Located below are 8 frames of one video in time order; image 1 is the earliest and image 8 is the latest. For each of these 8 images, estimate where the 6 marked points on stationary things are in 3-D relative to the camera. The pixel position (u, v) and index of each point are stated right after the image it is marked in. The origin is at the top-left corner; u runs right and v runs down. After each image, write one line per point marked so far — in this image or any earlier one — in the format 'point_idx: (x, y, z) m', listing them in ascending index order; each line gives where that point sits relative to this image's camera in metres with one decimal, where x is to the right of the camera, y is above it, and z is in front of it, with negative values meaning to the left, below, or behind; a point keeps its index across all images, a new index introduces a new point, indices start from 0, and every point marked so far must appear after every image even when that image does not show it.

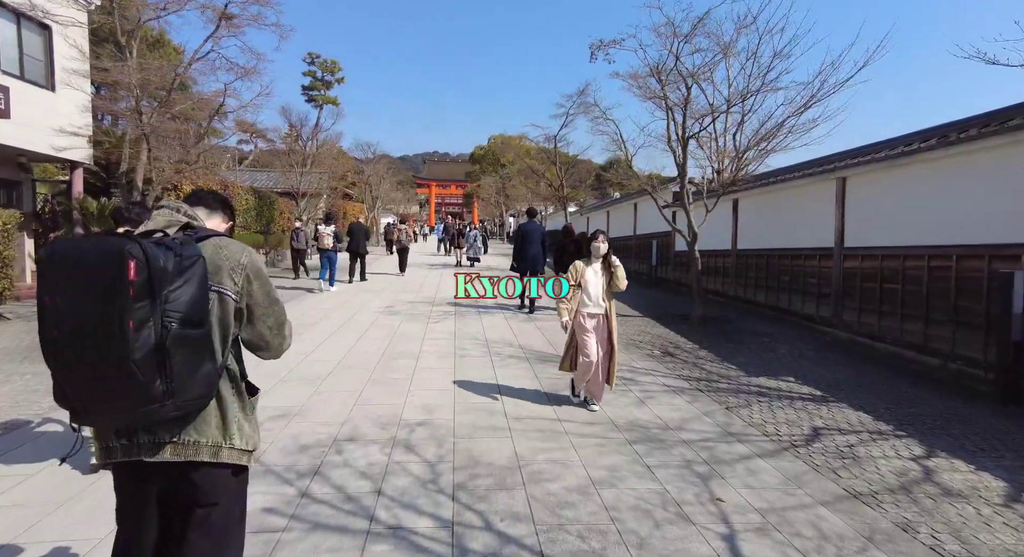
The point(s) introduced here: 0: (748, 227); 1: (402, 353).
0: (+4.4, +0.9, +9.9) m
1: (-1.3, -0.9, +6.3) m
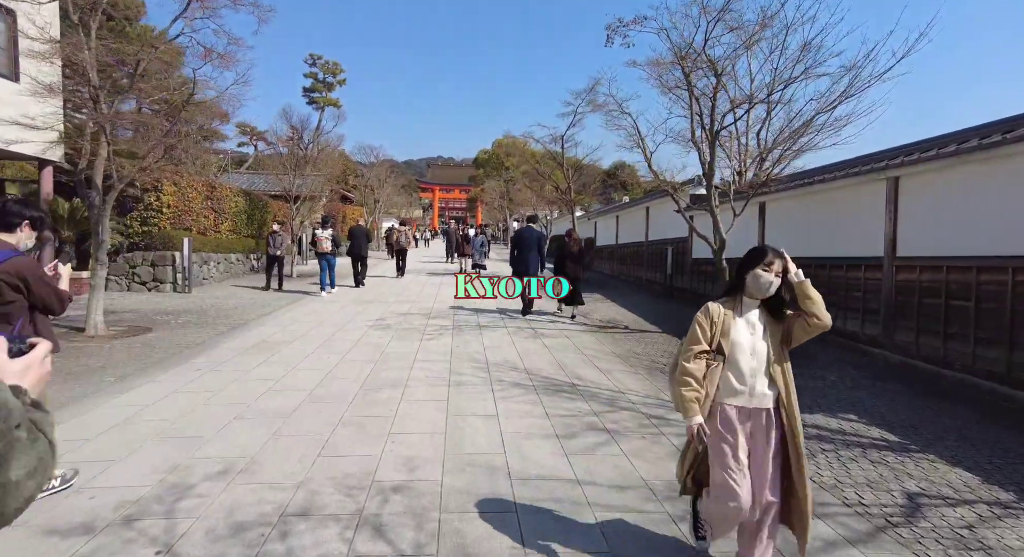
0: (+4.5, +0.7, +9.0) m
1: (-1.2, -1.0, +5.4) m
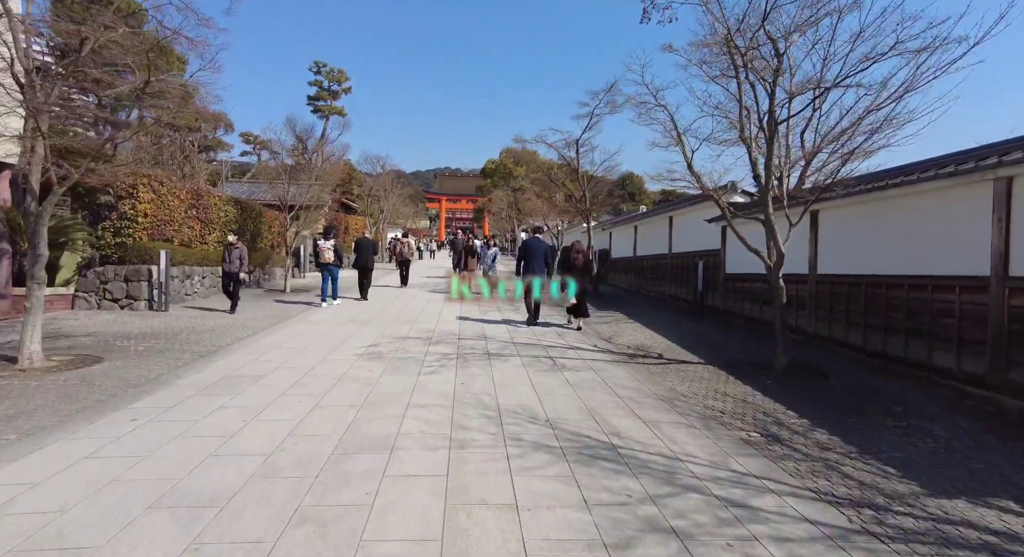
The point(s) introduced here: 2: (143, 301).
0: (+4.7, +0.5, +7.7) m
1: (-1.1, -1.2, +4.2) m
2: (-7.2, -0.5, +10.6) m
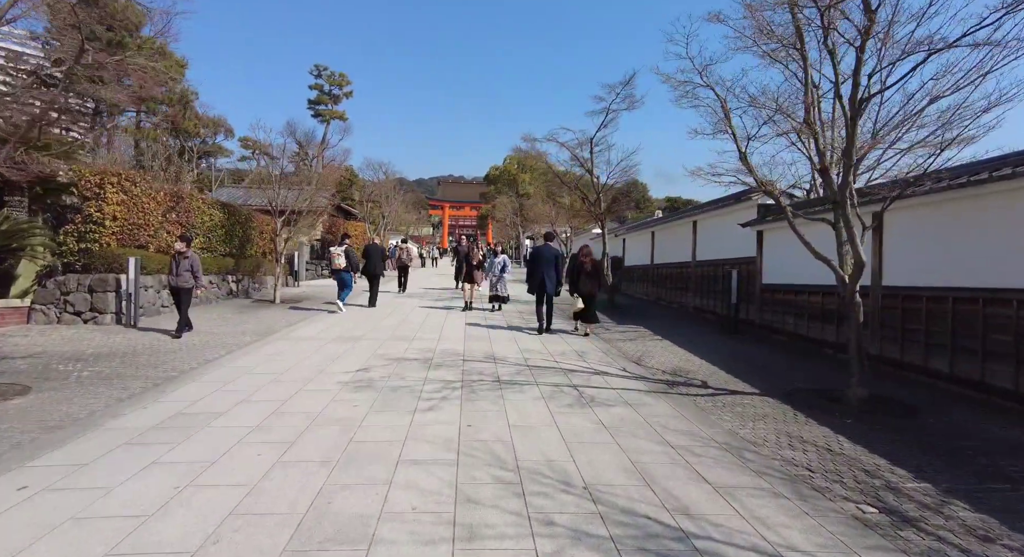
0: (+4.9, +0.3, +6.5) m
1: (-0.9, -1.3, +3.0) m
2: (-7.0, -0.6, +9.4) m
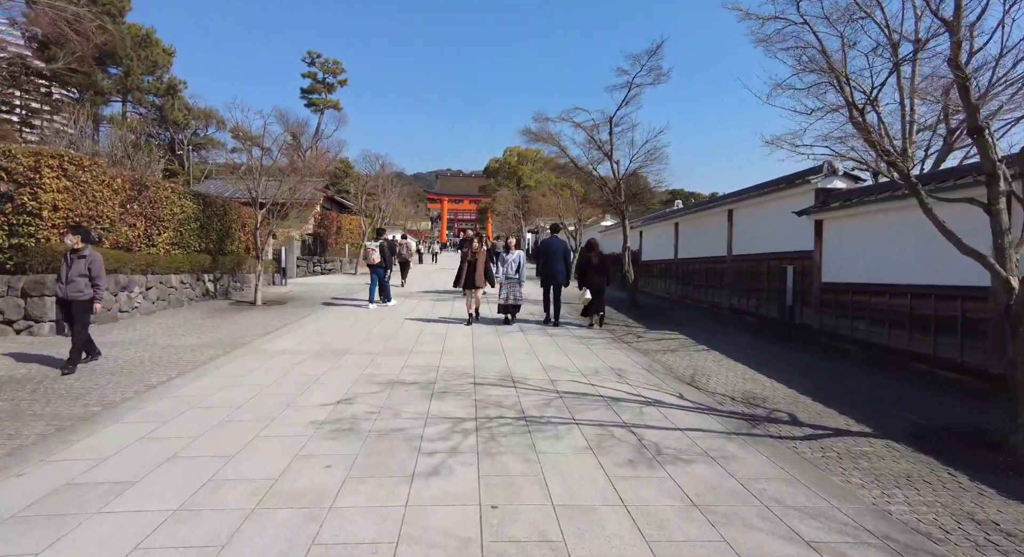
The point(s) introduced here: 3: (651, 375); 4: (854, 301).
0: (+5.1, +0.3, +5.0) m
1: (-0.7, -1.4, +1.4) m
2: (-6.8, -0.7, +7.9) m
3: (+1.6, -1.1, +6.3) m
4: (+4.9, -0.3, +7.7) m
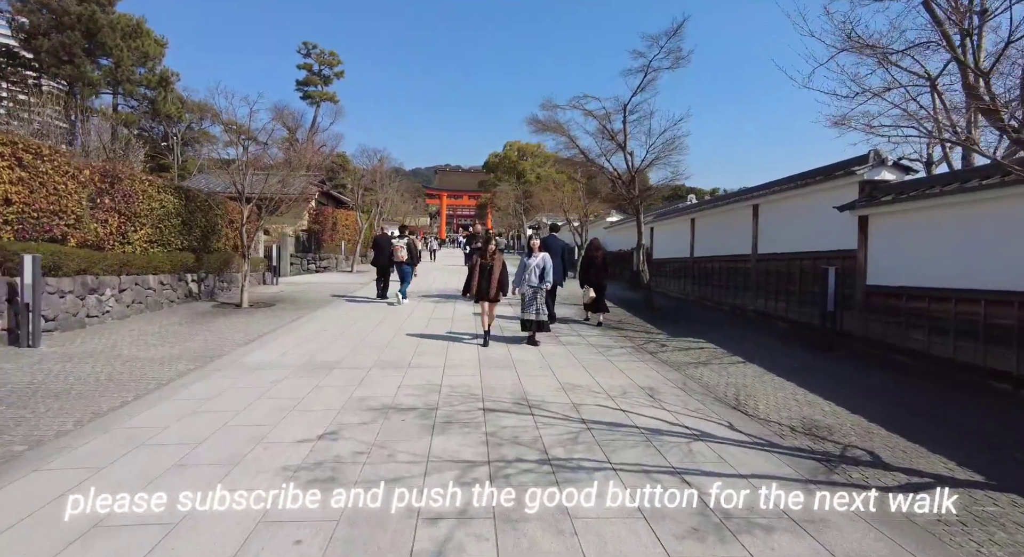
0: (+5.3, +0.2, +4.1) m
1: (-0.5, -1.5, +0.5) m
2: (-6.7, -0.7, +7.0) m
3: (+1.8, -1.2, +5.4) m
4: (+5.0, -0.4, +6.8) m
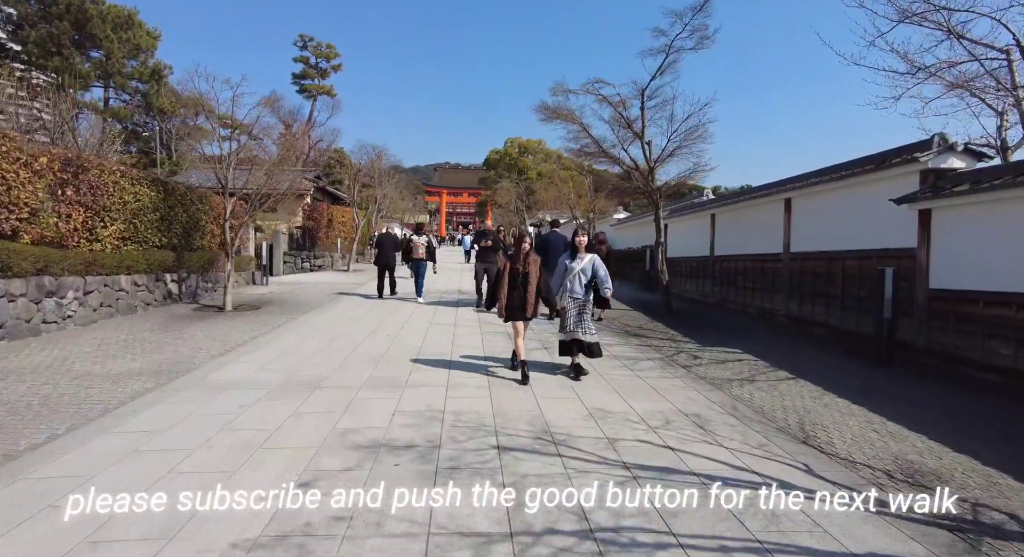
0: (+5.4, +0.2, +3.1) m
1: (-0.3, -1.5, -0.4) m
2: (-6.5, -0.7, +6.0) m
3: (+1.9, -1.2, +4.5) m
4: (+5.2, -0.4, +5.9) m
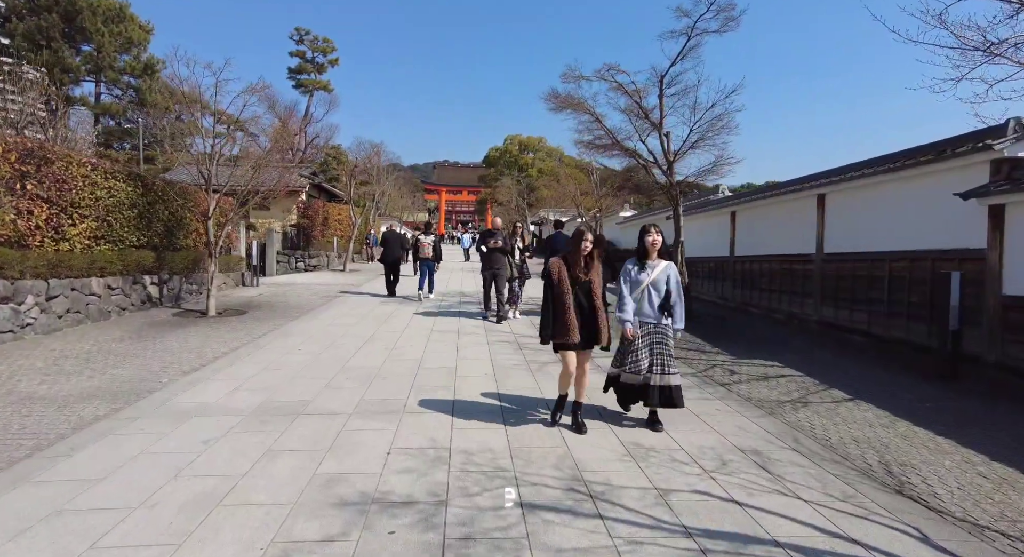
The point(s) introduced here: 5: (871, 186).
0: (+5.6, +0.1, +2.3) m
1: (-0.2, -1.6, -1.2) m
2: (-6.4, -0.8, +5.1) m
3: (+2.1, -1.3, +3.7) m
4: (+5.4, -0.5, +5.1) m
5: (+5.1, +1.3, +7.7) m
